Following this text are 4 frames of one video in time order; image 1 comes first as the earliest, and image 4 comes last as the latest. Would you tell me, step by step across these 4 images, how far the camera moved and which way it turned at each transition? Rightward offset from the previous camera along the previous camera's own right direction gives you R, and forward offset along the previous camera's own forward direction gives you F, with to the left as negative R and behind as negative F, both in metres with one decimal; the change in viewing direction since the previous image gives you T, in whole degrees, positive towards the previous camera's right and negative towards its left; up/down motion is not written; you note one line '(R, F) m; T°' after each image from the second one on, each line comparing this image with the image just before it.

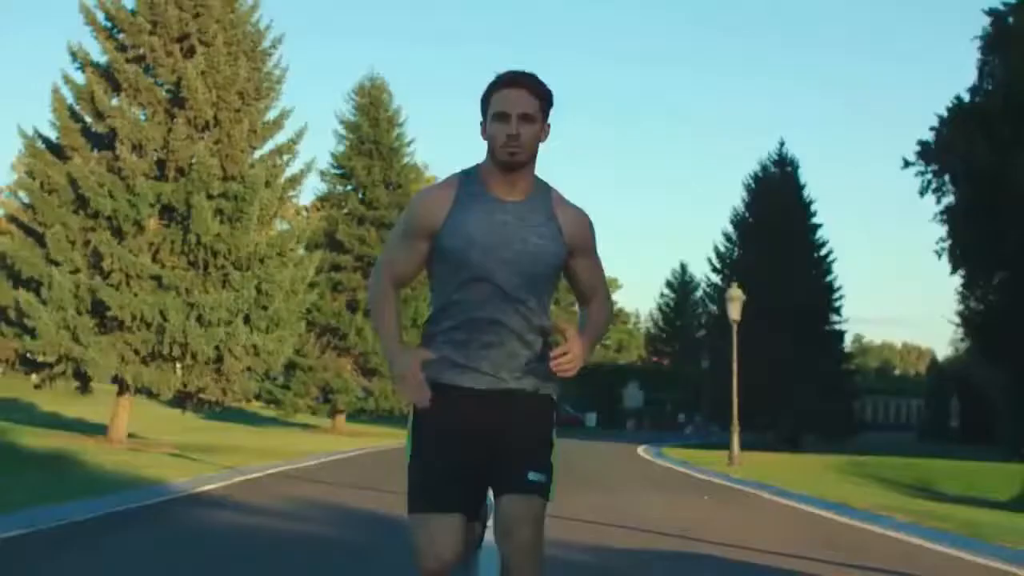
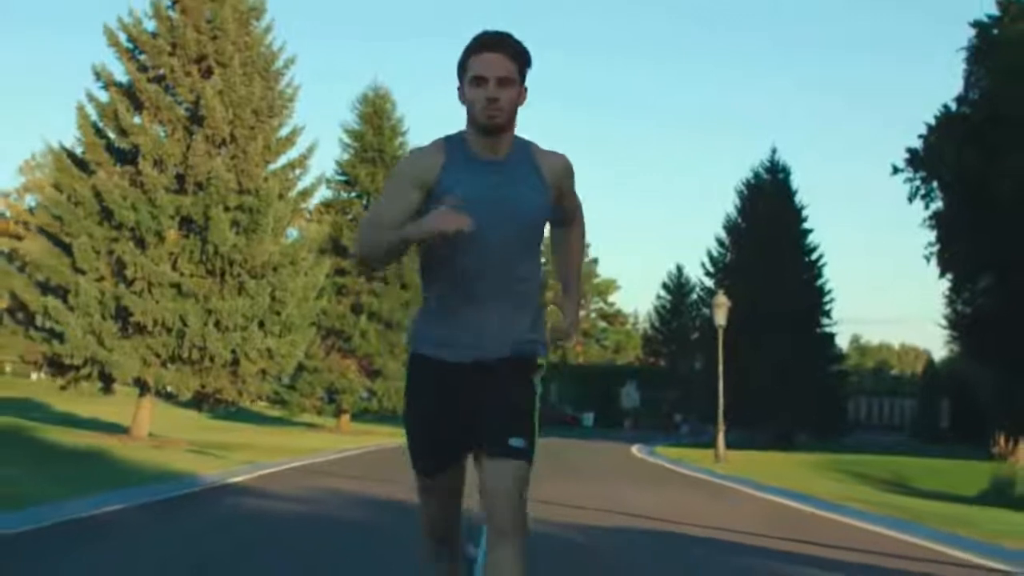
(0.0, -1.3) m; 0°
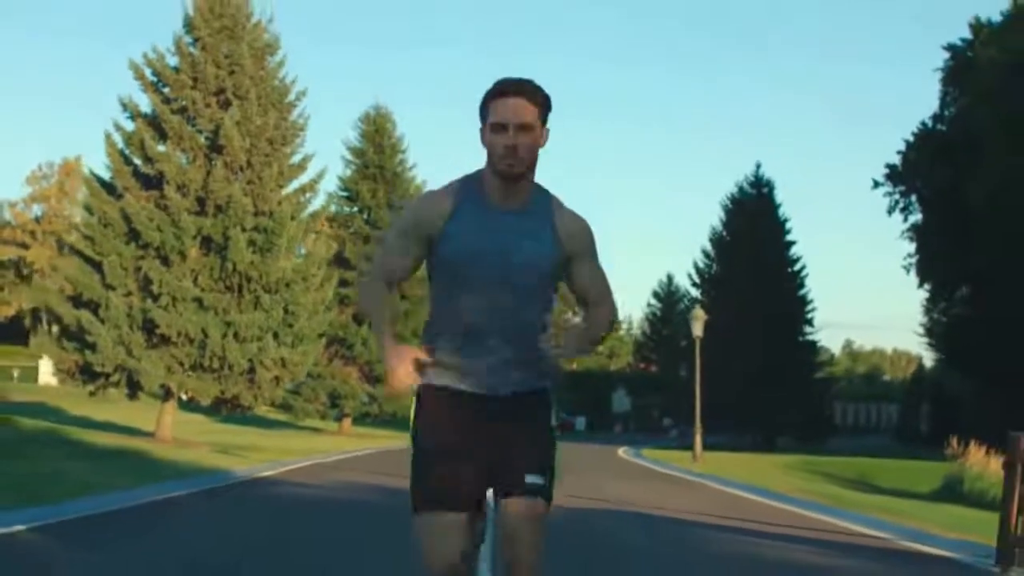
(0.0, -2.0) m; 0°
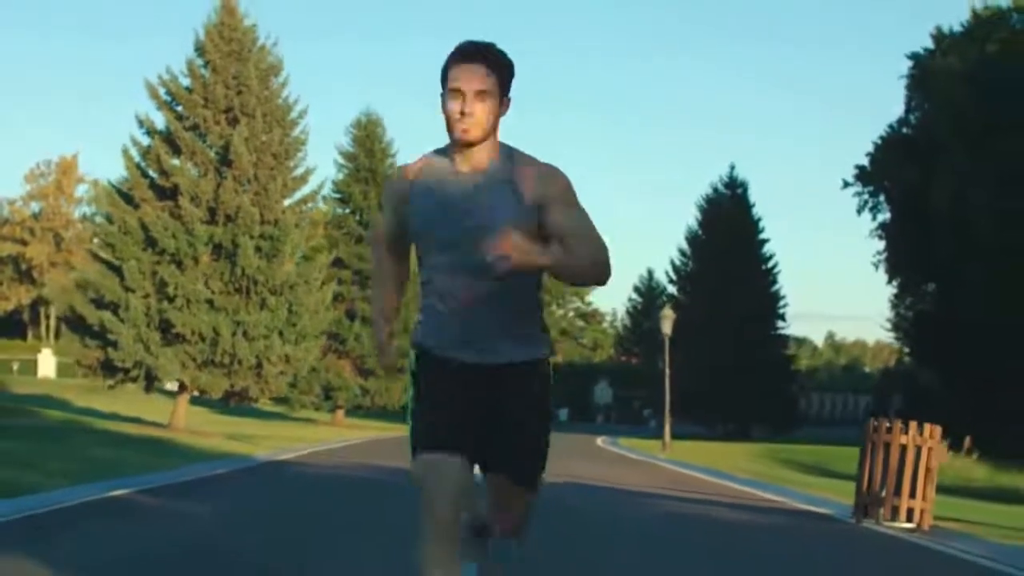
(0.0, -2.2) m; +1°
